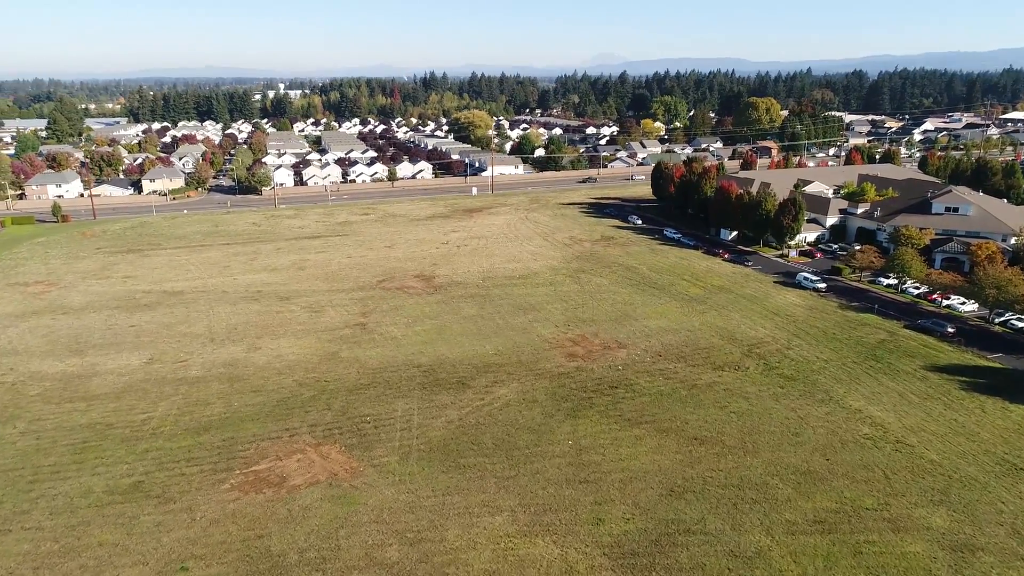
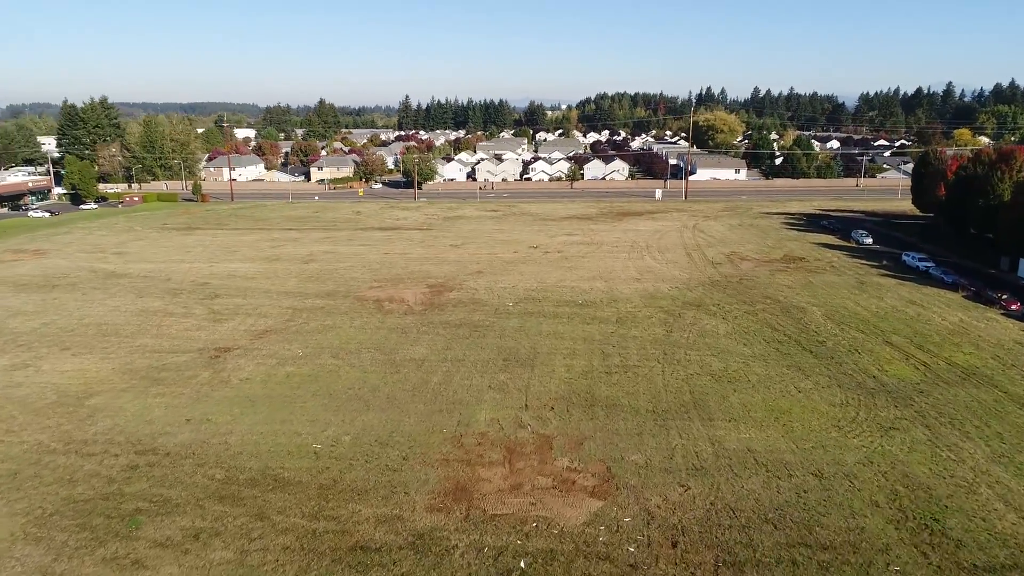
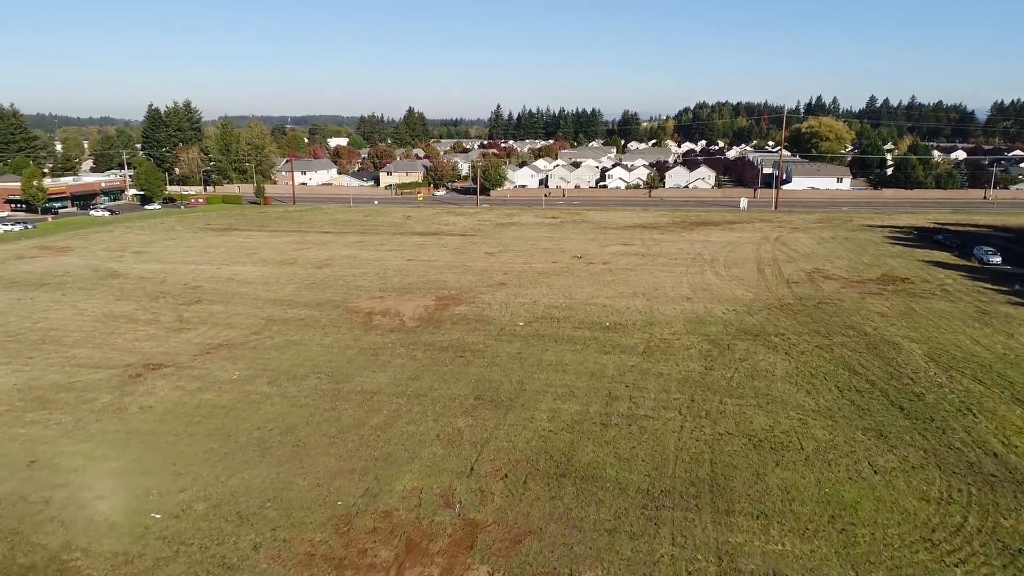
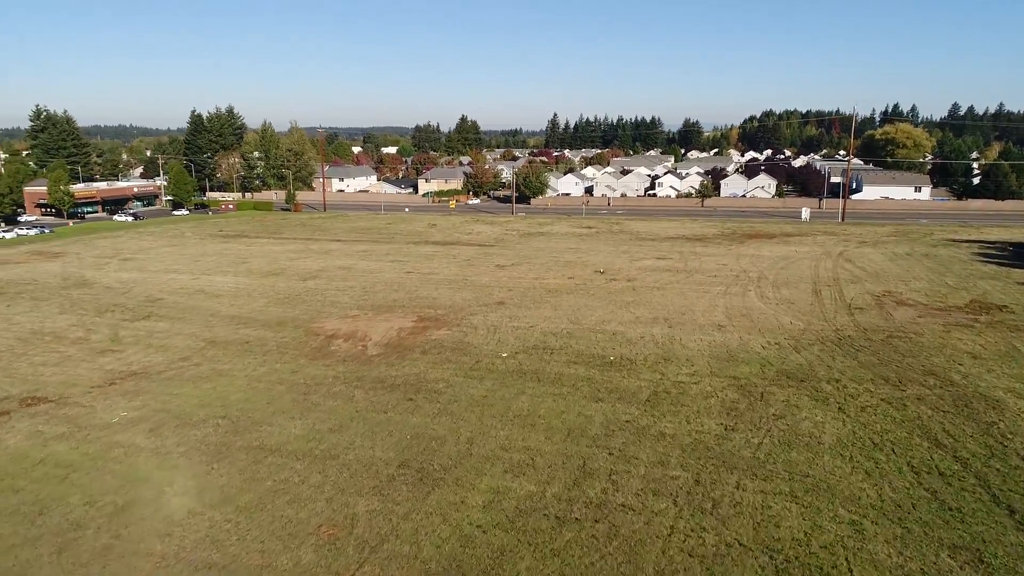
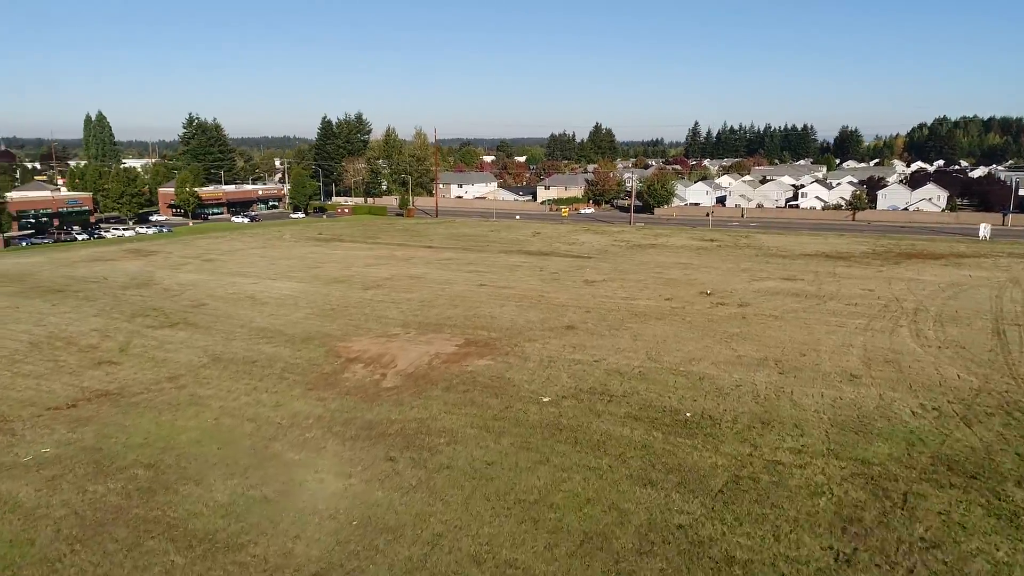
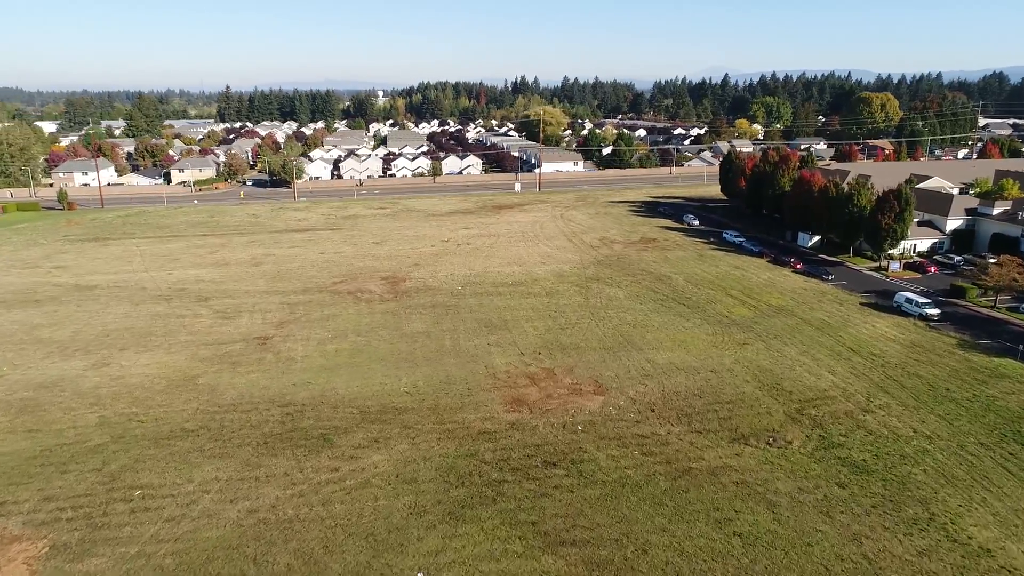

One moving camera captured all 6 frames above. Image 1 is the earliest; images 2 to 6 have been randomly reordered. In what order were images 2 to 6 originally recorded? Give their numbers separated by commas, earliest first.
6, 2, 3, 4, 5
